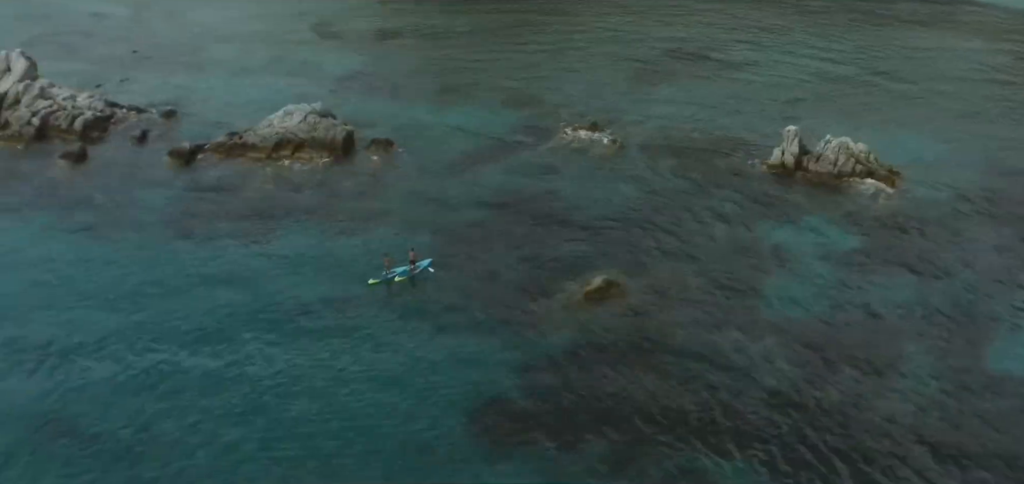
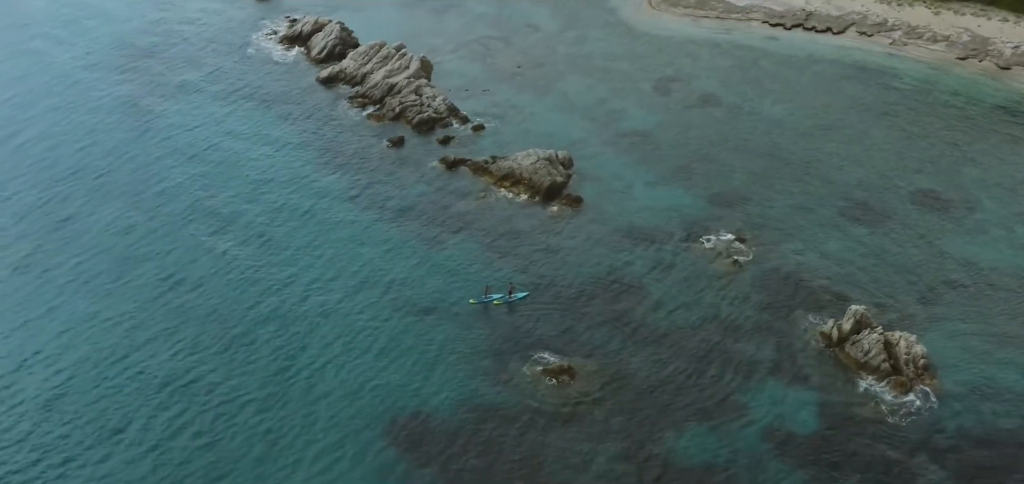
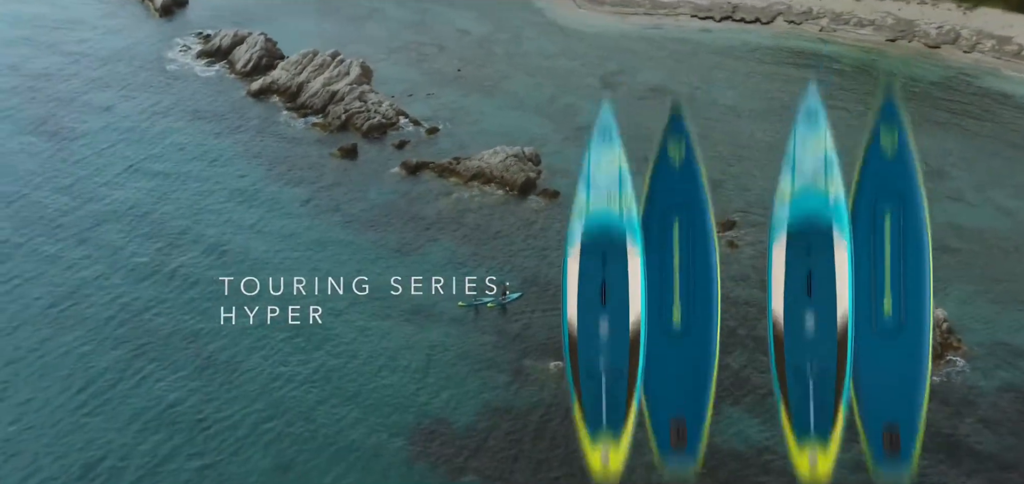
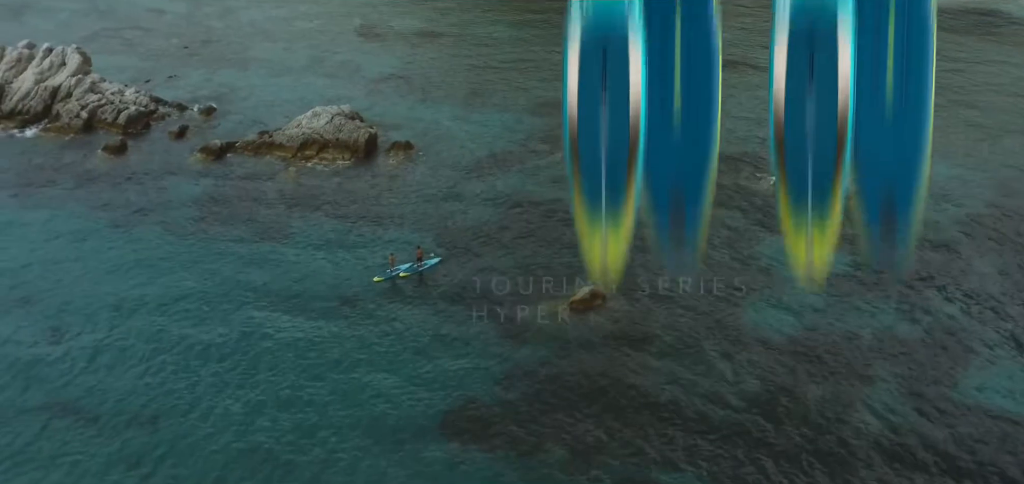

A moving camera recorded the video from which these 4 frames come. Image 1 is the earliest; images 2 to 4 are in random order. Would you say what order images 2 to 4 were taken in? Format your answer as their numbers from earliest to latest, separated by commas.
4, 3, 2
